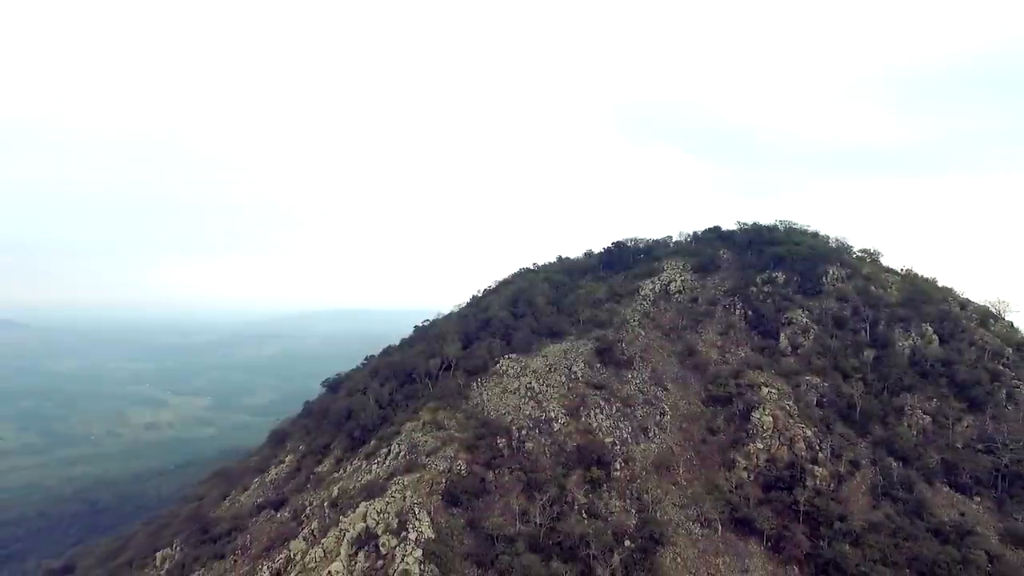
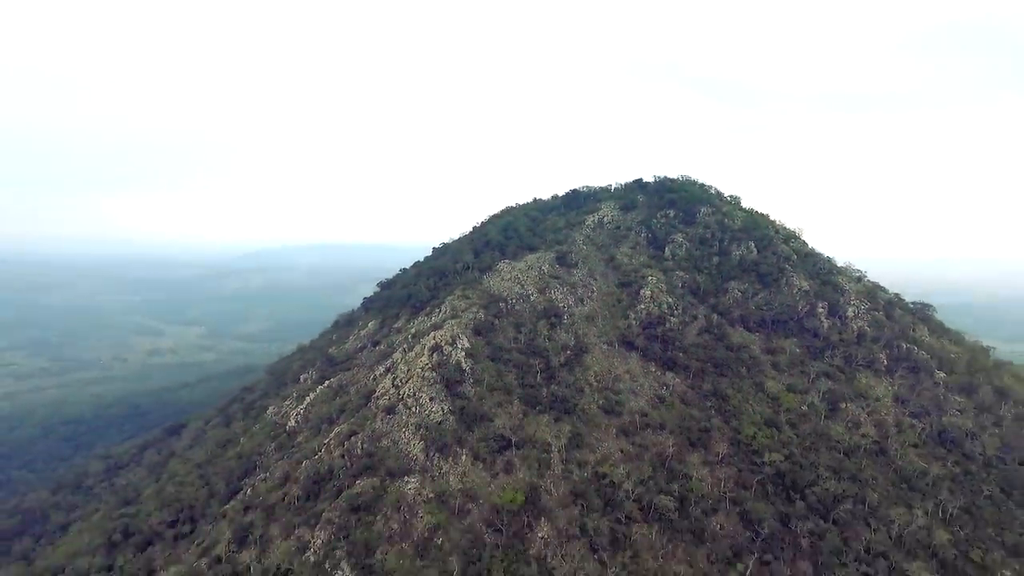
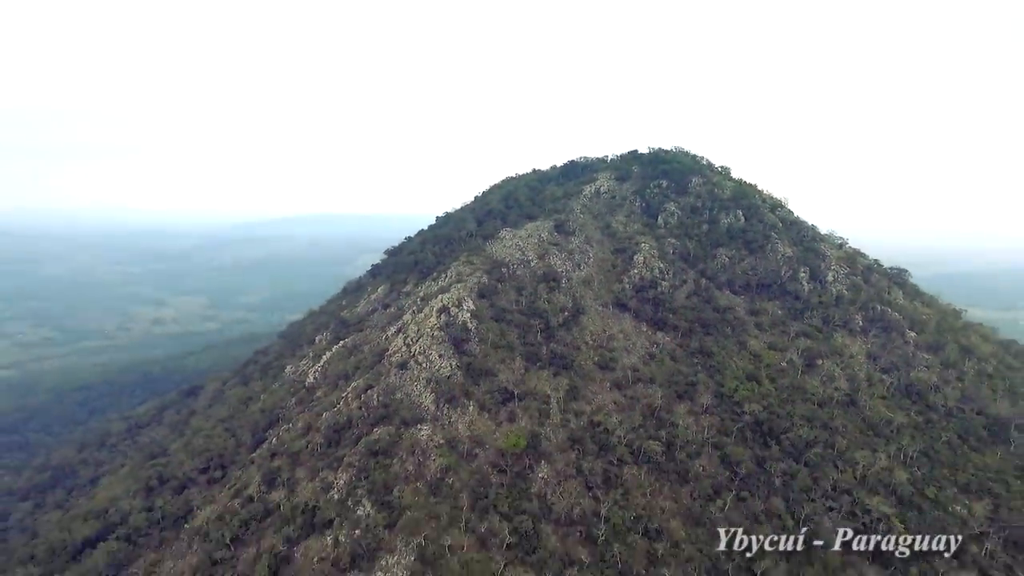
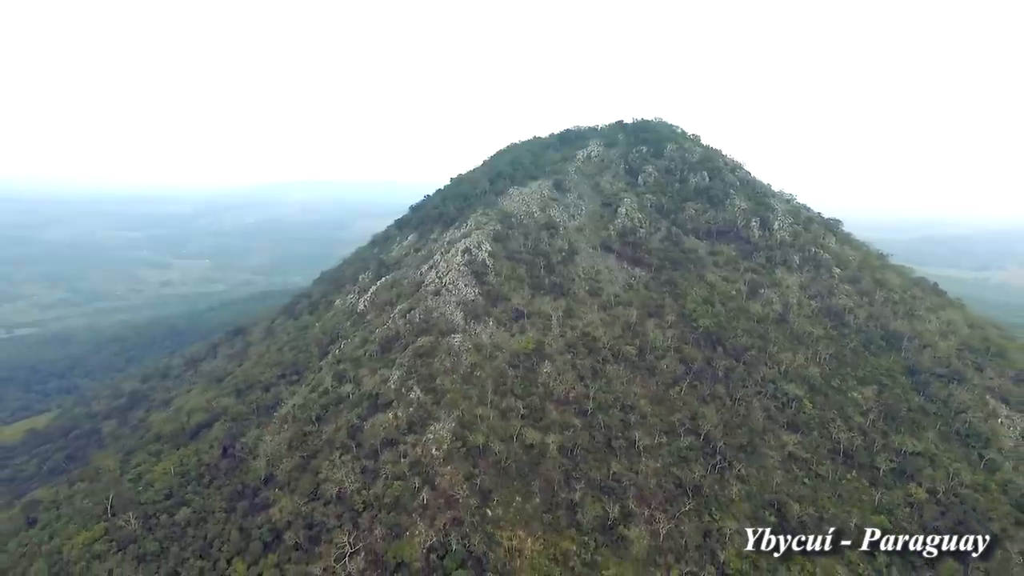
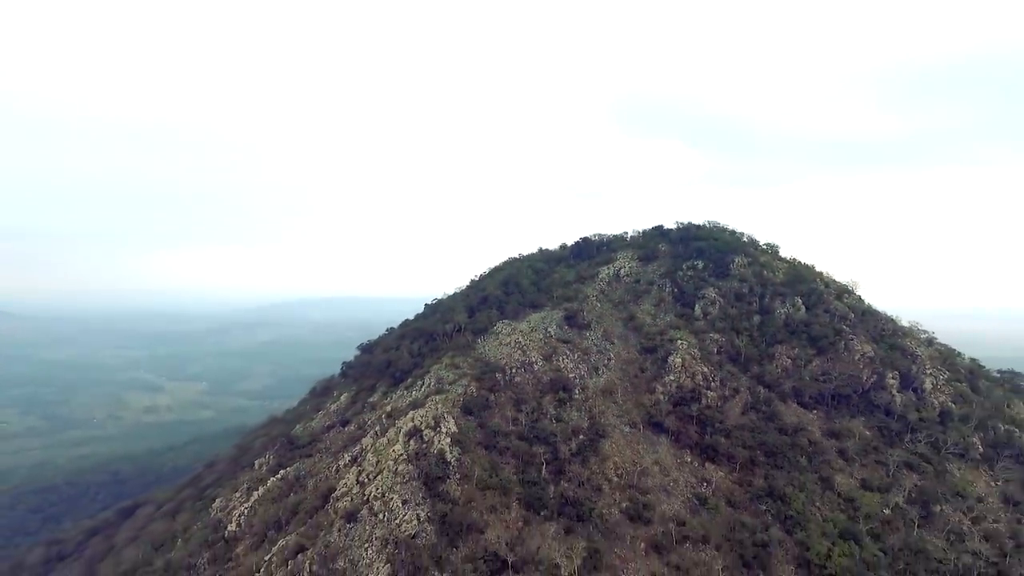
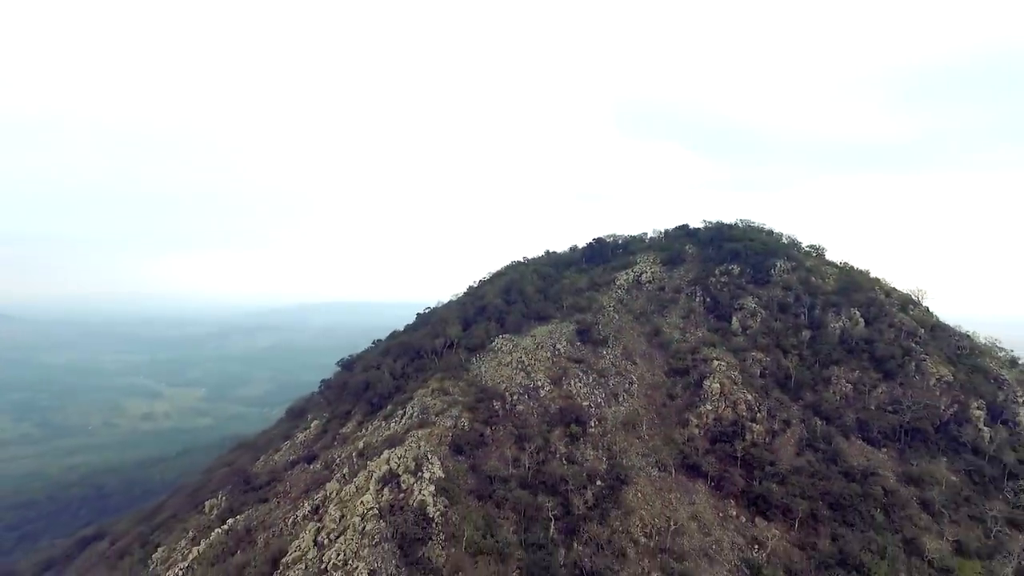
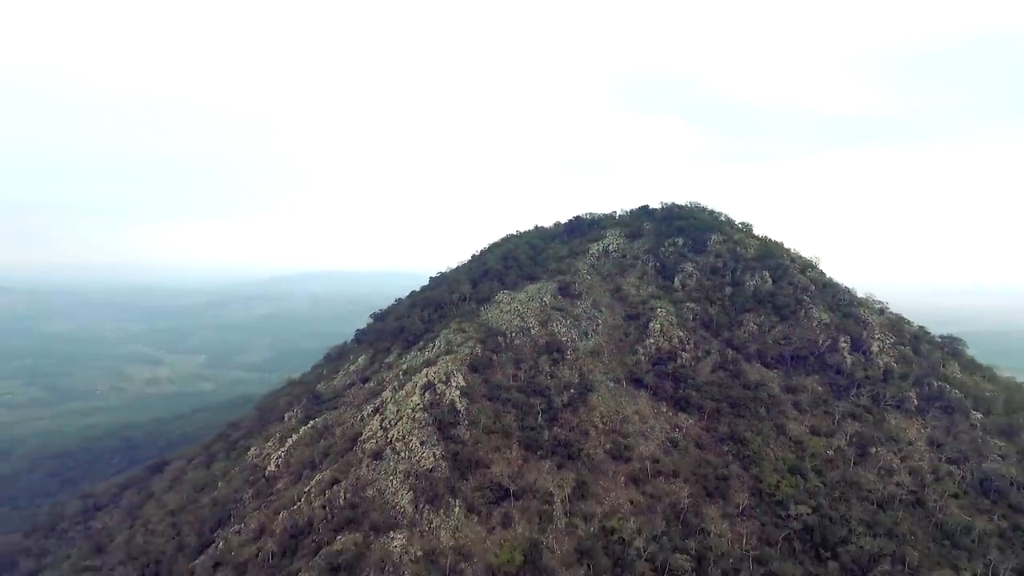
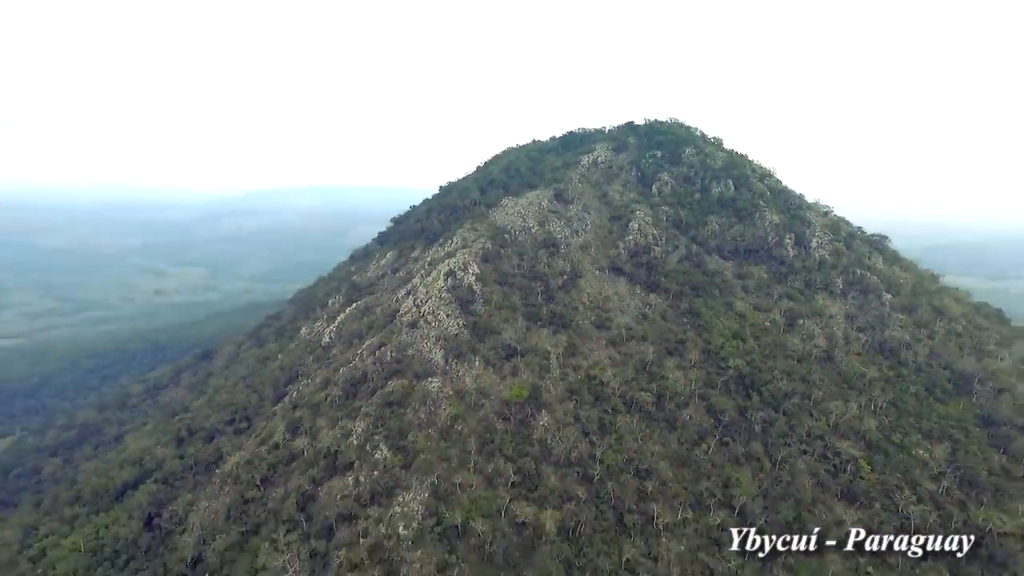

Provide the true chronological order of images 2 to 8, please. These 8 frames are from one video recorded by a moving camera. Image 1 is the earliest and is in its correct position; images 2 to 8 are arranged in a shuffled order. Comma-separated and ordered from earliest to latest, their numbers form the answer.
6, 5, 7, 2, 3, 8, 4
